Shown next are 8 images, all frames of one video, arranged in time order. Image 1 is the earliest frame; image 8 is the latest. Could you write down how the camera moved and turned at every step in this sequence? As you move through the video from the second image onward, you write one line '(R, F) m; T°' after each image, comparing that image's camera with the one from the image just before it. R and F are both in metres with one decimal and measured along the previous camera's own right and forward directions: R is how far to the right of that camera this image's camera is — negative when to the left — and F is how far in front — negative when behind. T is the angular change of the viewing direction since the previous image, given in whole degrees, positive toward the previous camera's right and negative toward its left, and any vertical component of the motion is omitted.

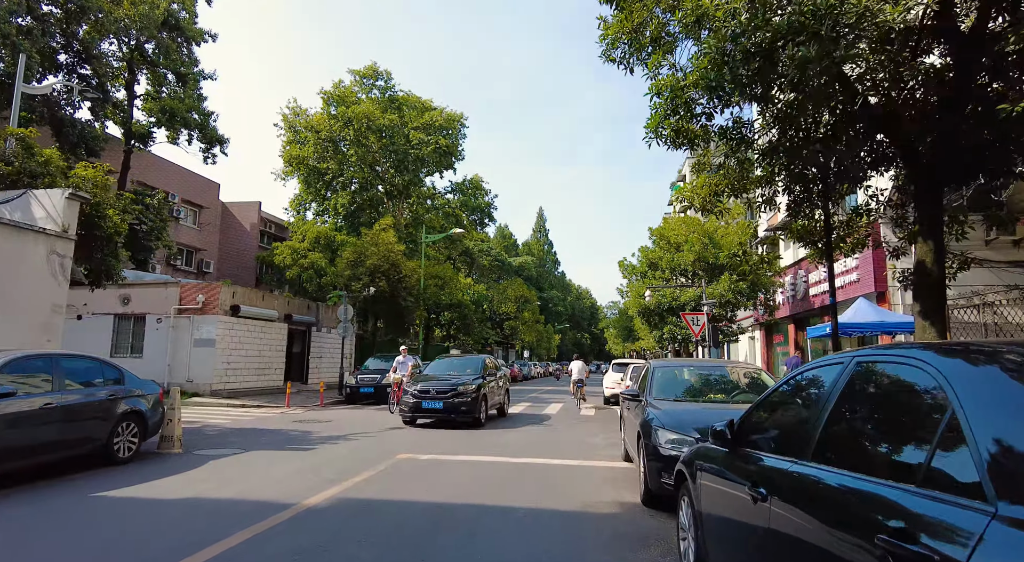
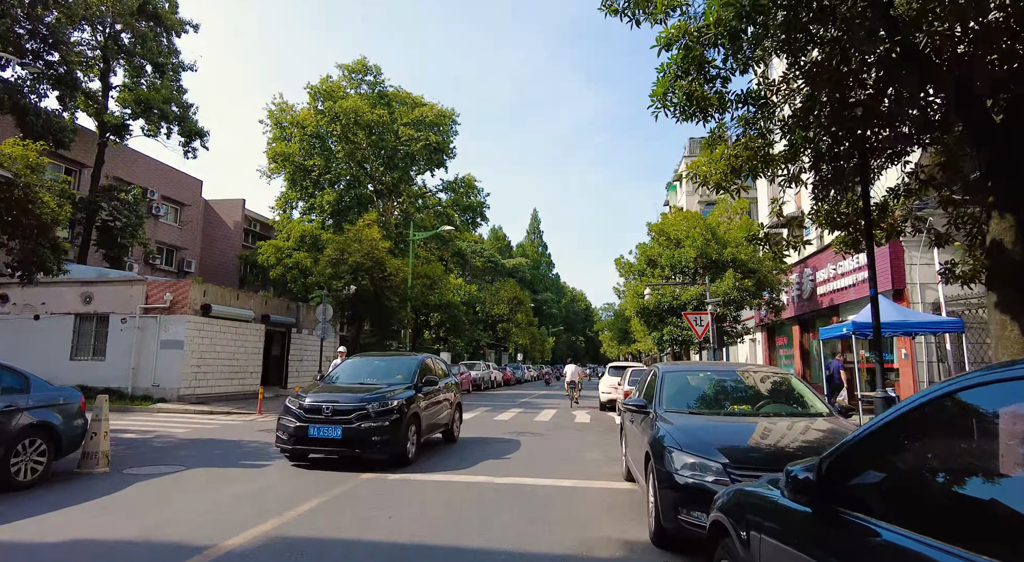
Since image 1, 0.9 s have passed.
(+0.1, +1.2) m; +1°
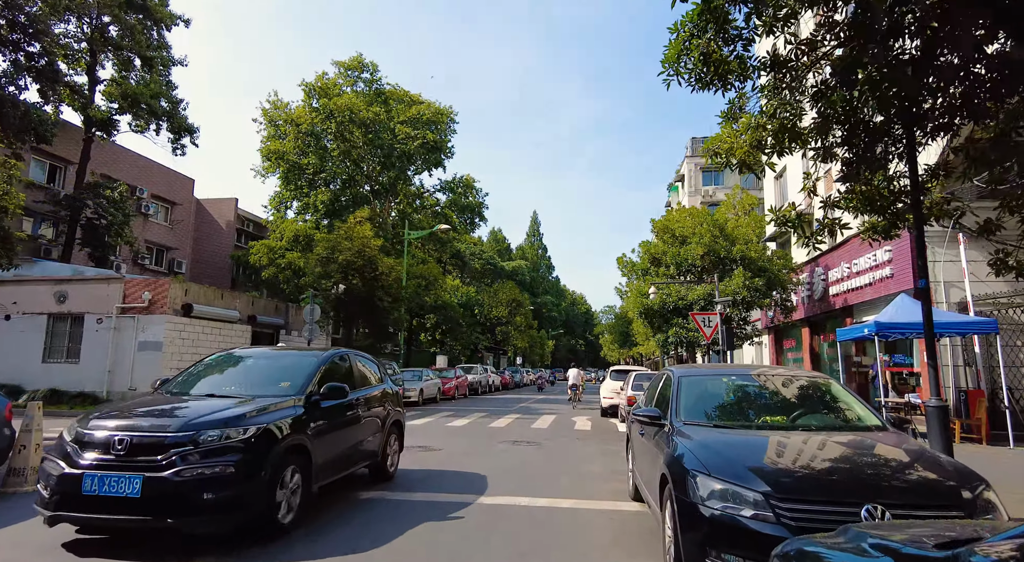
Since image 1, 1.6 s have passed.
(+0.1, +1.0) m; 0°
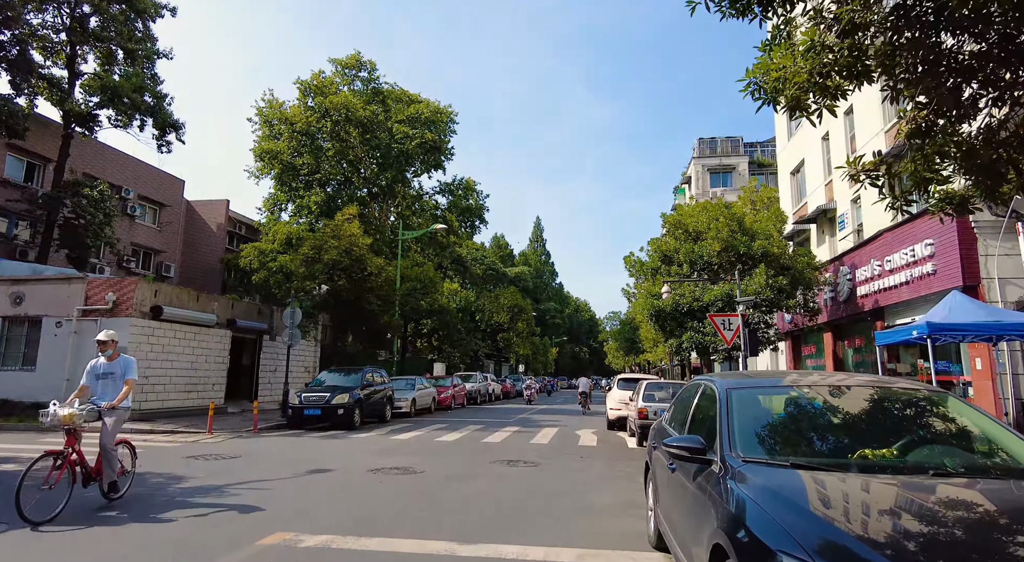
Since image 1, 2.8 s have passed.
(+0.2, +1.6) m; 0°
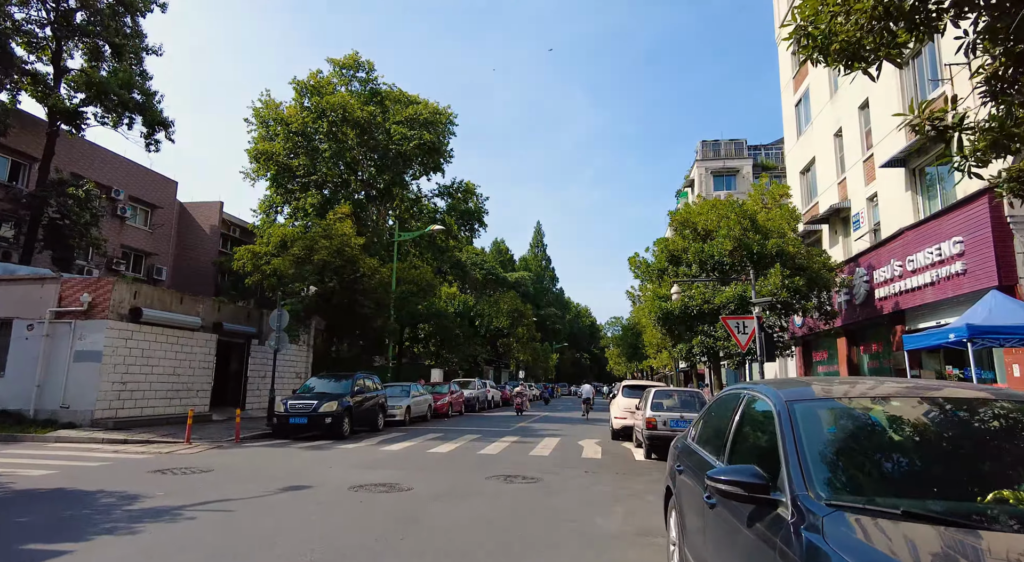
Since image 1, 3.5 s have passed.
(0.0, +0.9) m; 0°
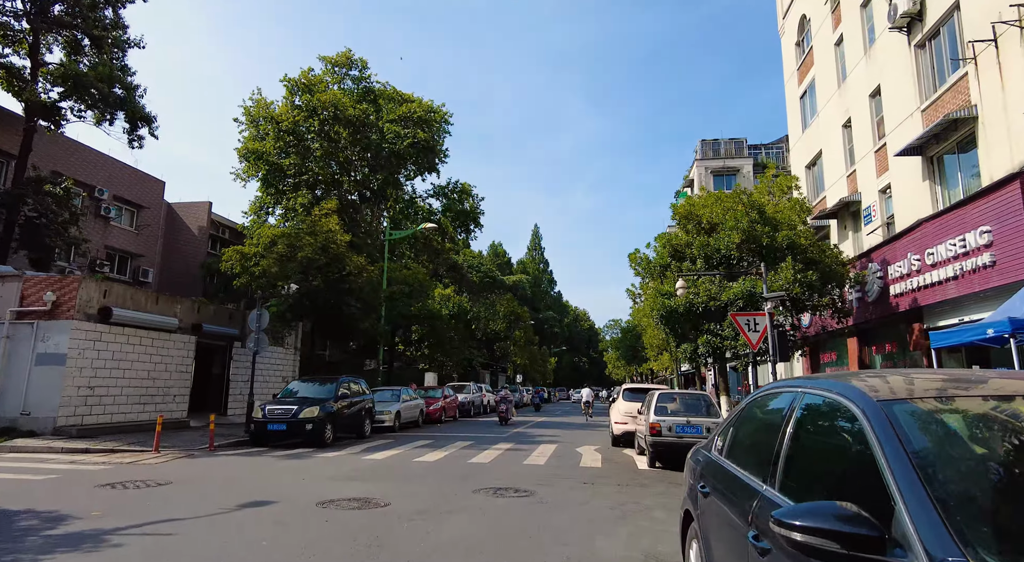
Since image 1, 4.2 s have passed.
(+0.1, +0.9) m; 0°
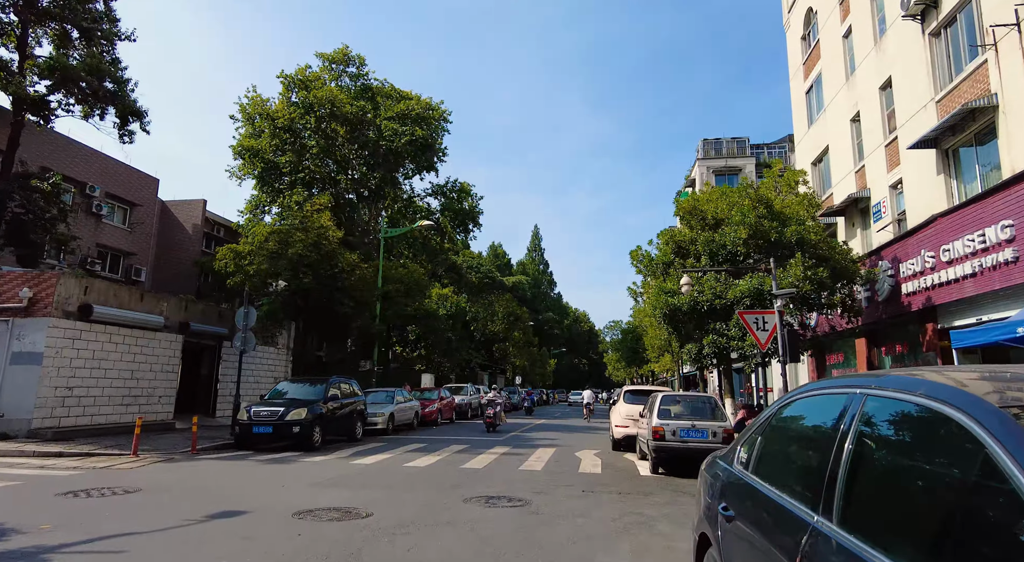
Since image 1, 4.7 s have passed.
(+0.1, +0.6) m; 0°
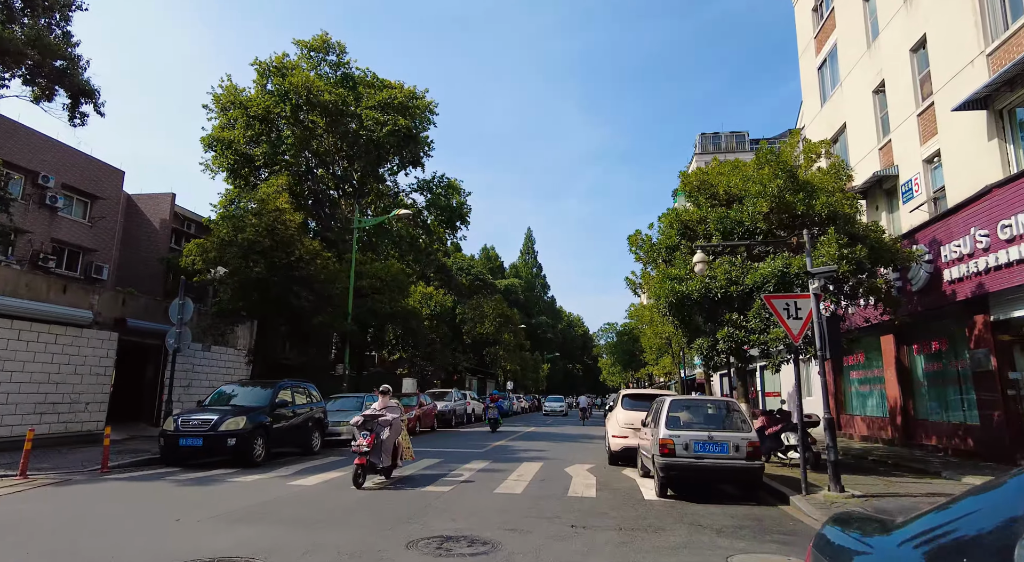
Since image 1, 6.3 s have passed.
(+0.3, +2.2) m; +1°
